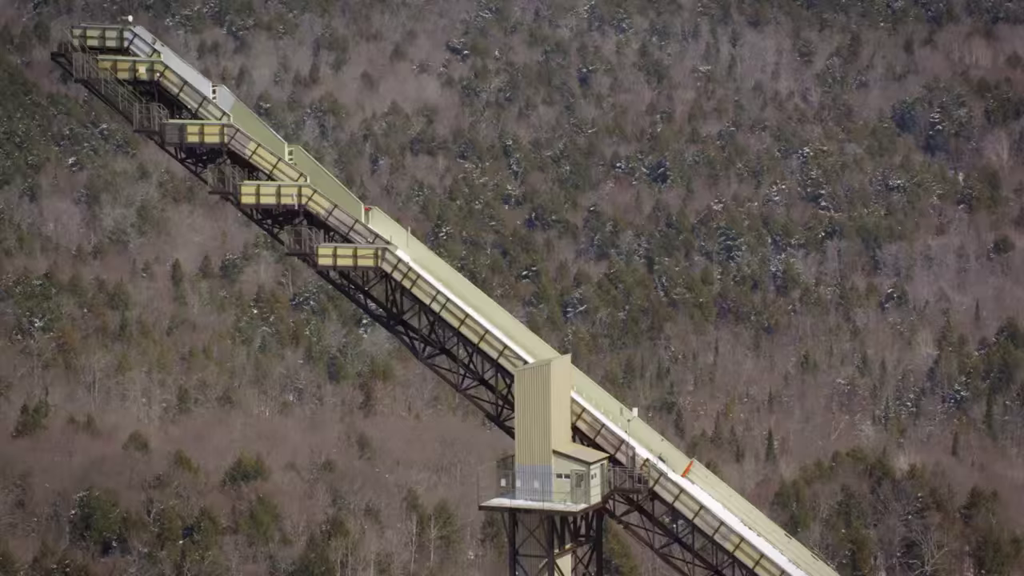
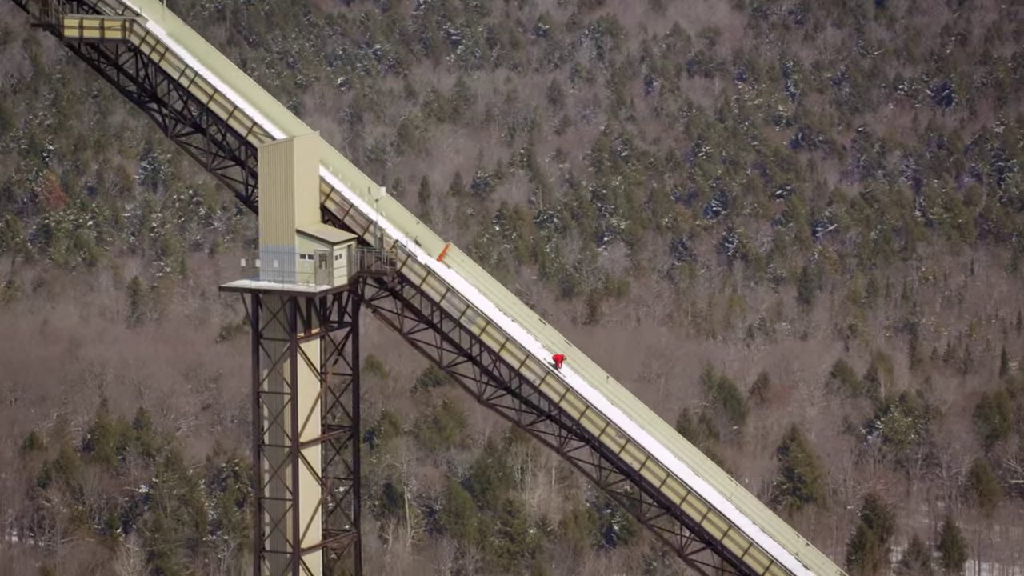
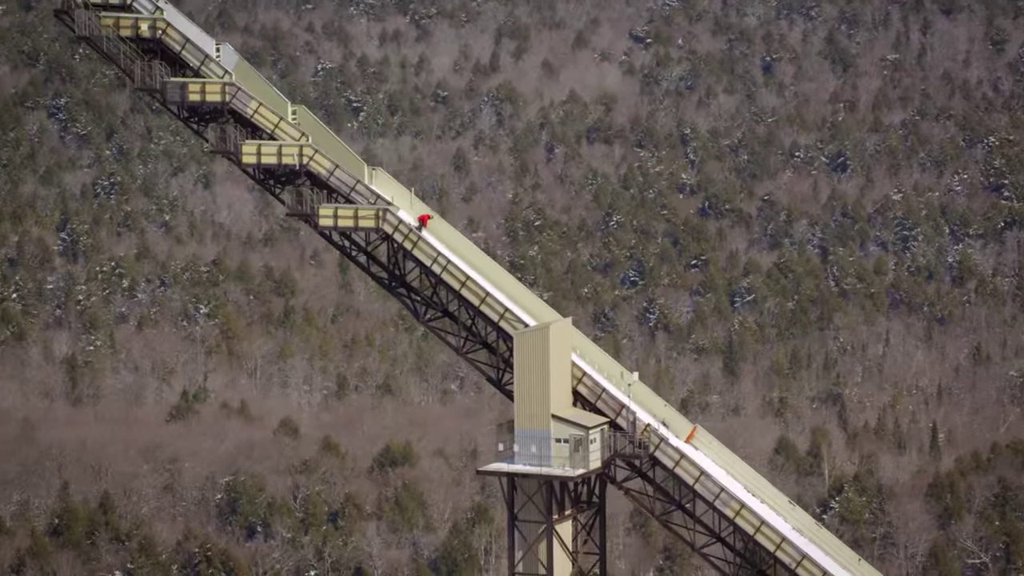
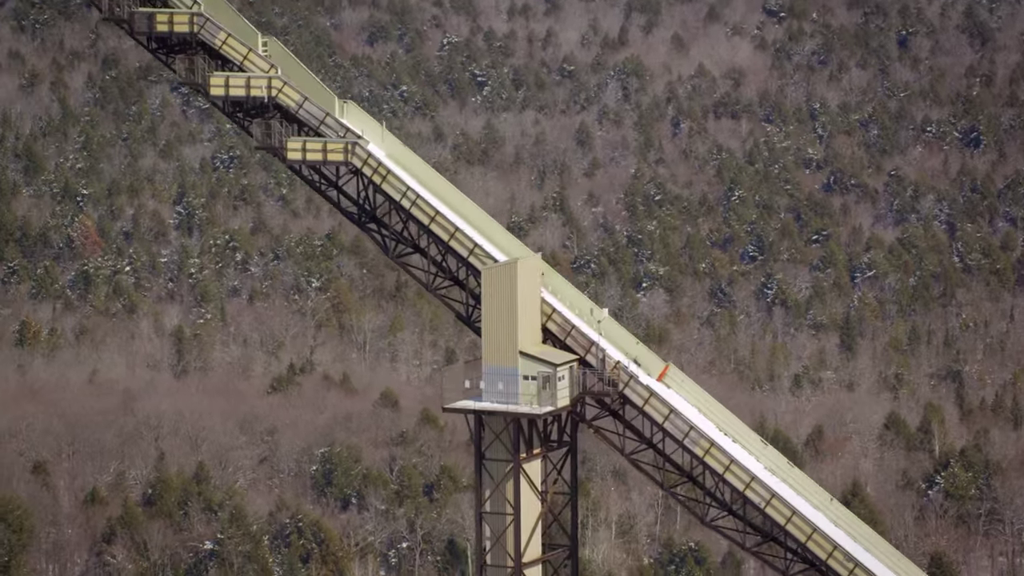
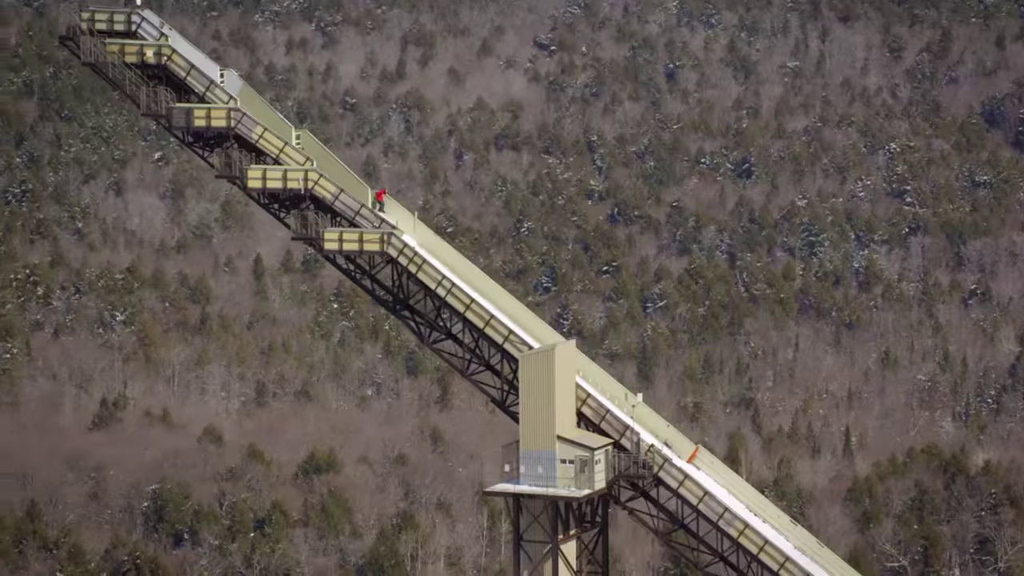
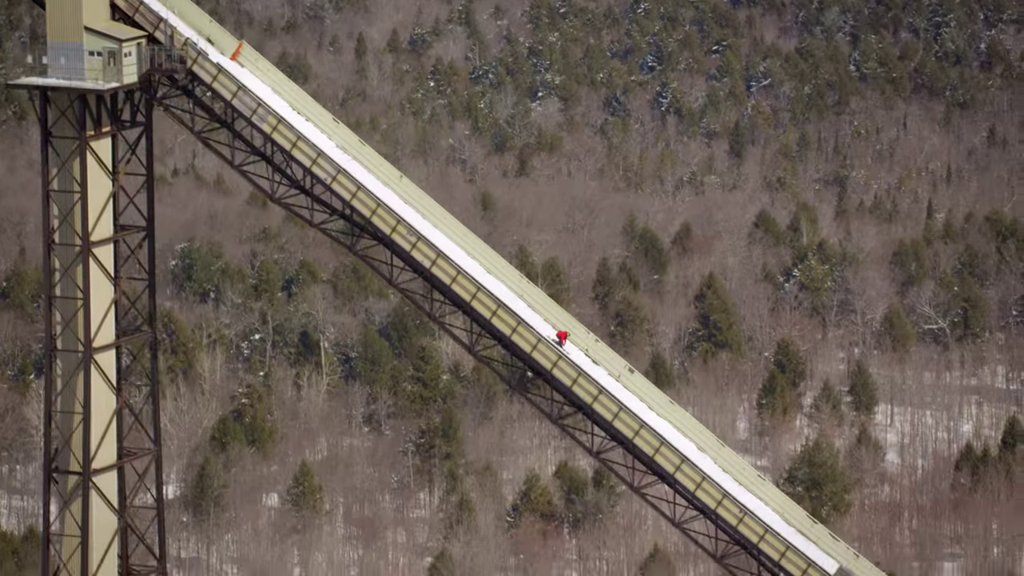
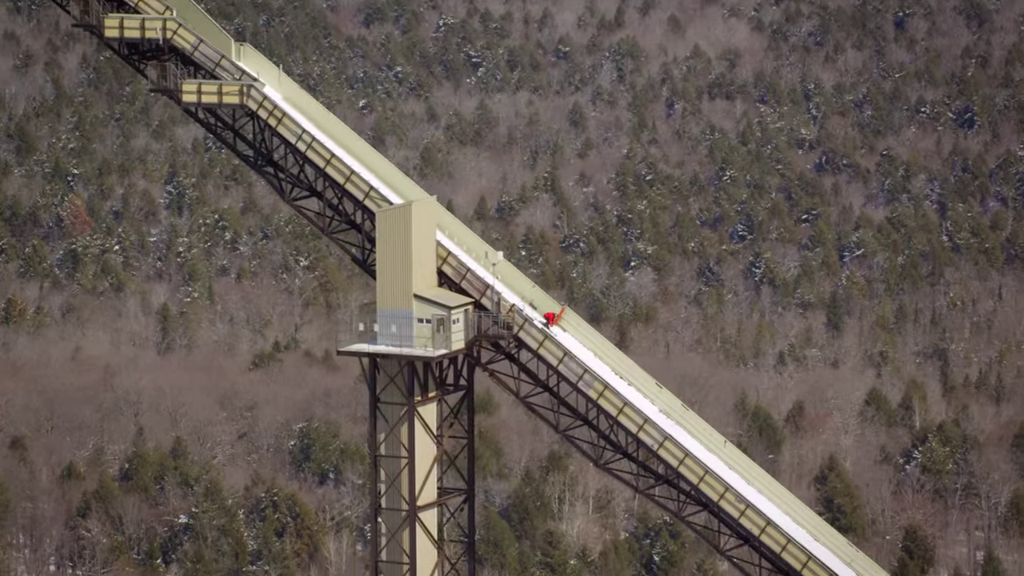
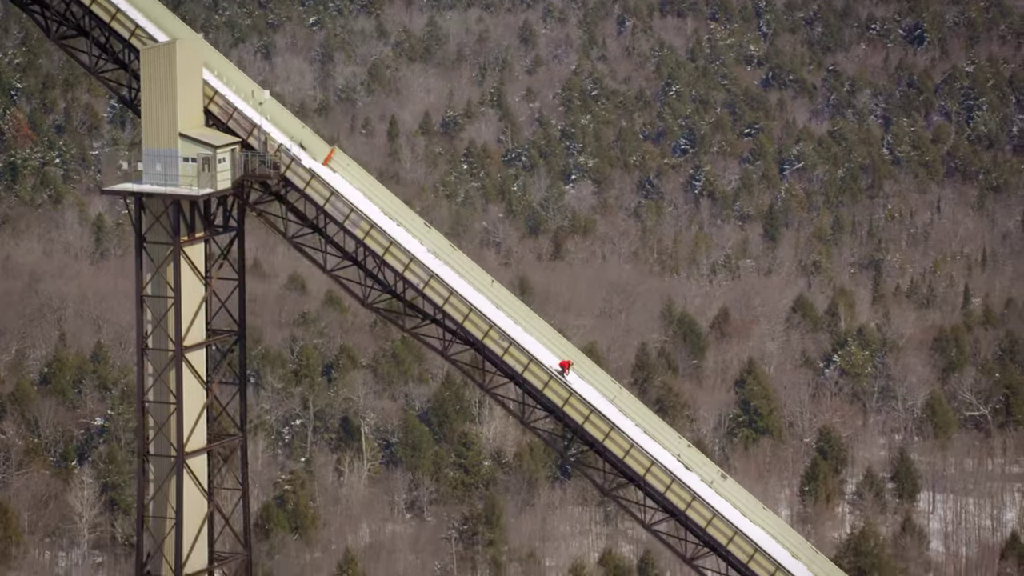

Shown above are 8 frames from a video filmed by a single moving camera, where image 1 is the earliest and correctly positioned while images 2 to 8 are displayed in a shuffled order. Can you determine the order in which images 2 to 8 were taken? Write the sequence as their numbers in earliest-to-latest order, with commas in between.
5, 3, 4, 7, 2, 8, 6
